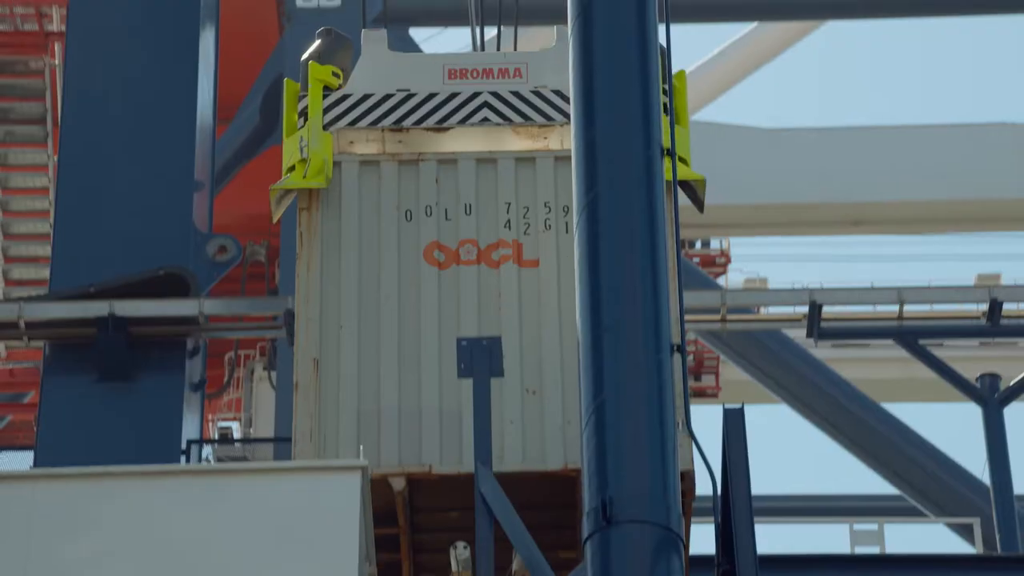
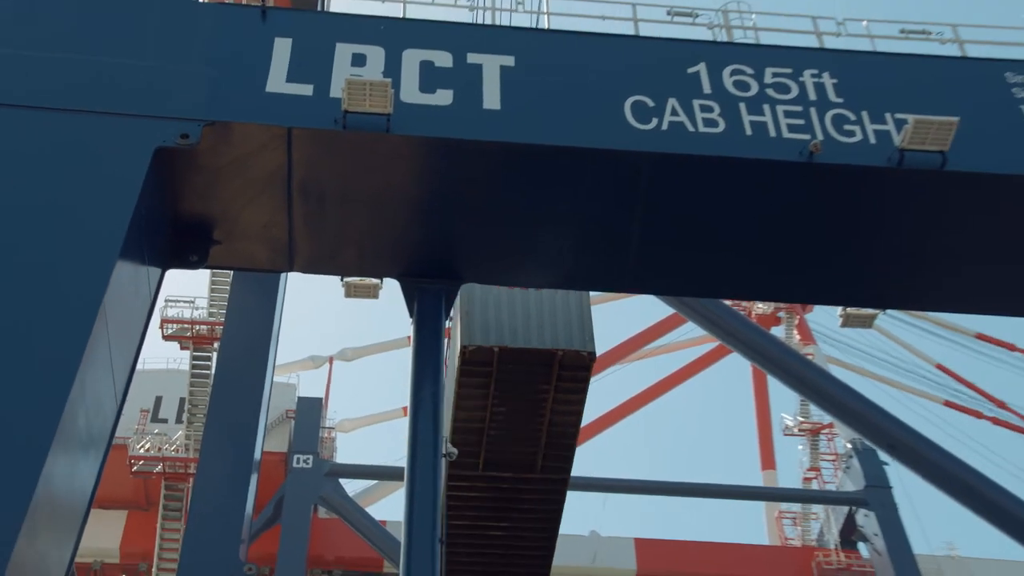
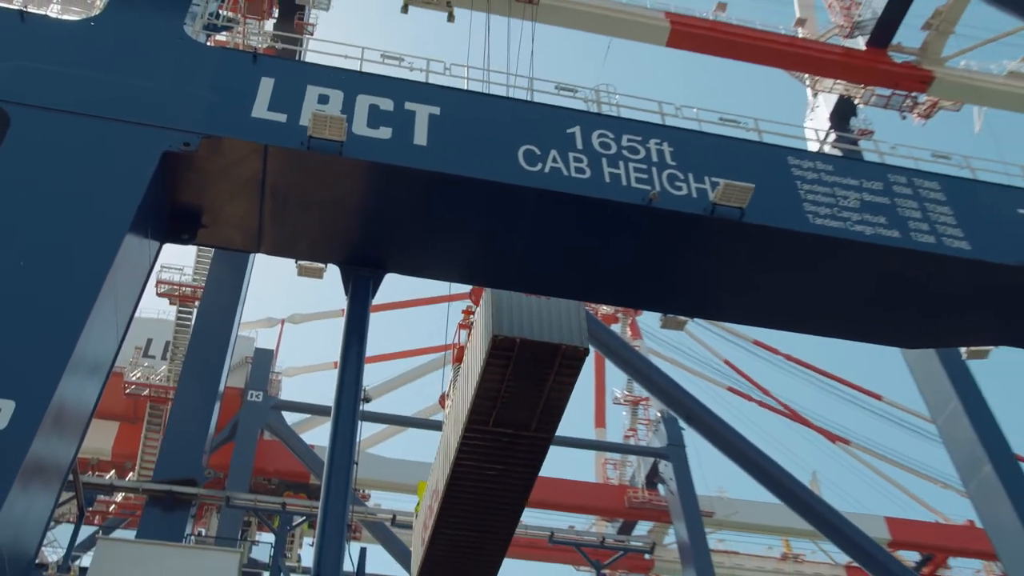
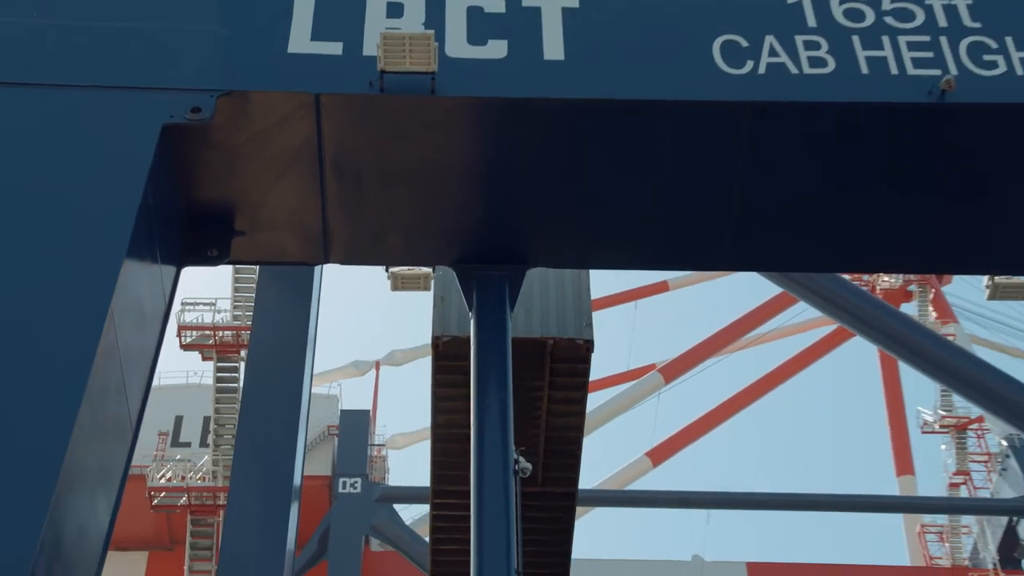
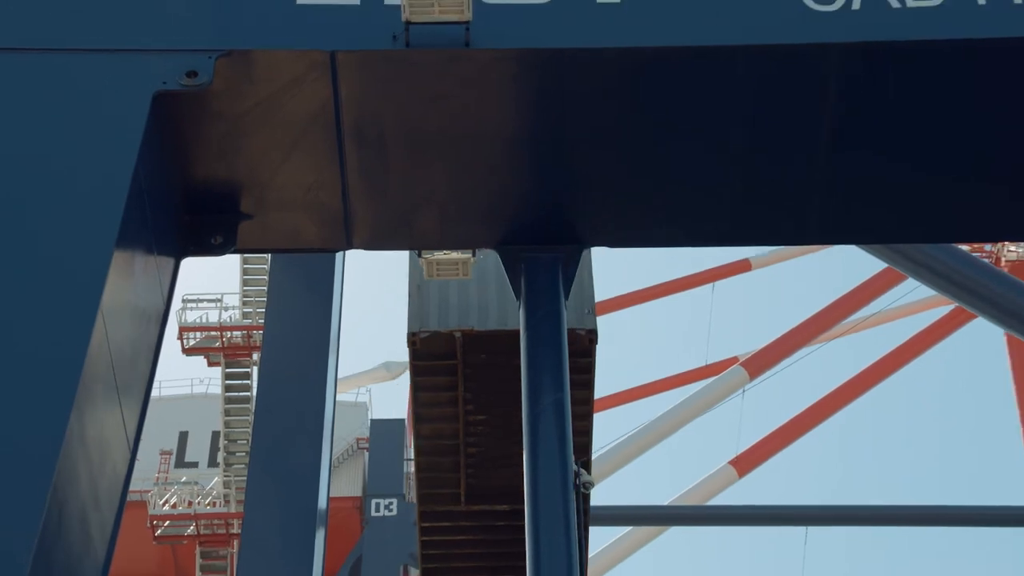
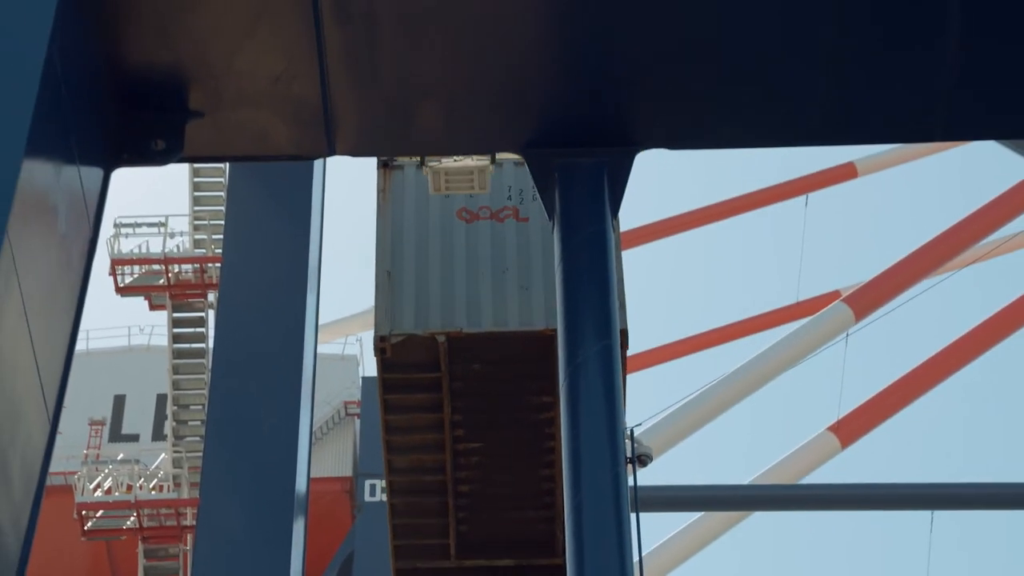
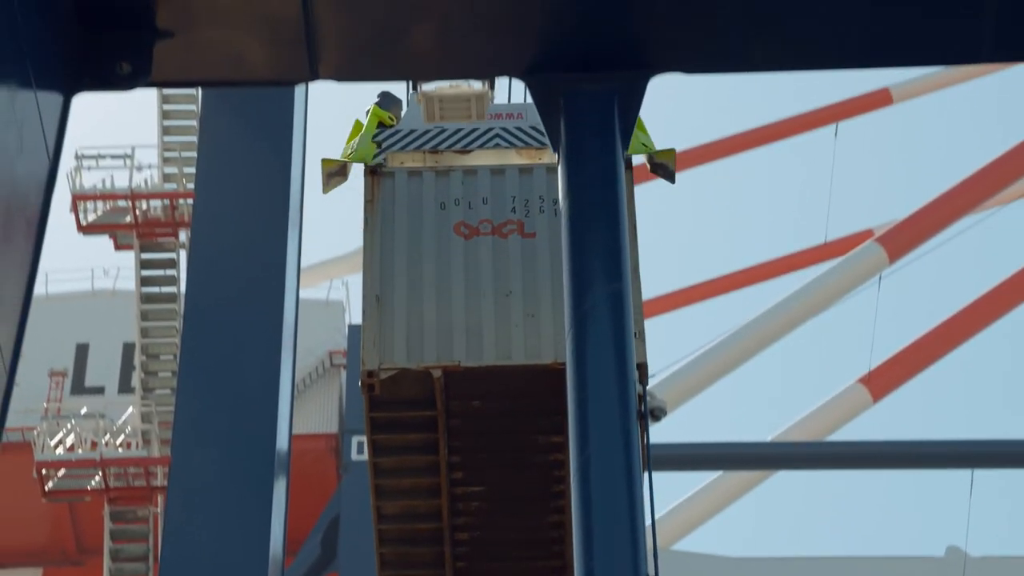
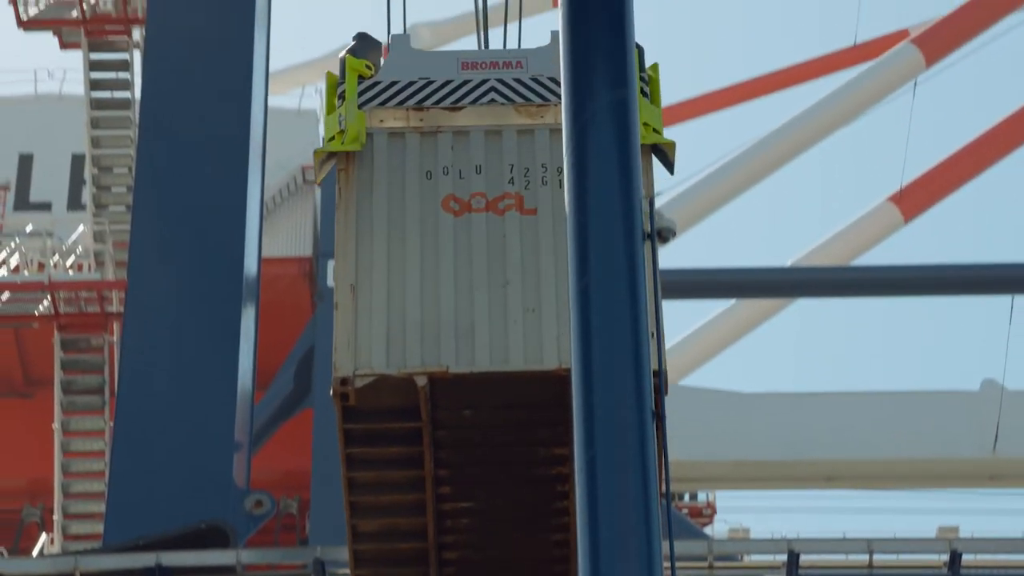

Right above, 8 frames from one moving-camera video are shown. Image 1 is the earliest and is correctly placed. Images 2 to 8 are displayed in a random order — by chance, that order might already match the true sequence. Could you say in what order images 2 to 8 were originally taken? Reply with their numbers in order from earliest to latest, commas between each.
8, 7, 6, 5, 4, 2, 3
